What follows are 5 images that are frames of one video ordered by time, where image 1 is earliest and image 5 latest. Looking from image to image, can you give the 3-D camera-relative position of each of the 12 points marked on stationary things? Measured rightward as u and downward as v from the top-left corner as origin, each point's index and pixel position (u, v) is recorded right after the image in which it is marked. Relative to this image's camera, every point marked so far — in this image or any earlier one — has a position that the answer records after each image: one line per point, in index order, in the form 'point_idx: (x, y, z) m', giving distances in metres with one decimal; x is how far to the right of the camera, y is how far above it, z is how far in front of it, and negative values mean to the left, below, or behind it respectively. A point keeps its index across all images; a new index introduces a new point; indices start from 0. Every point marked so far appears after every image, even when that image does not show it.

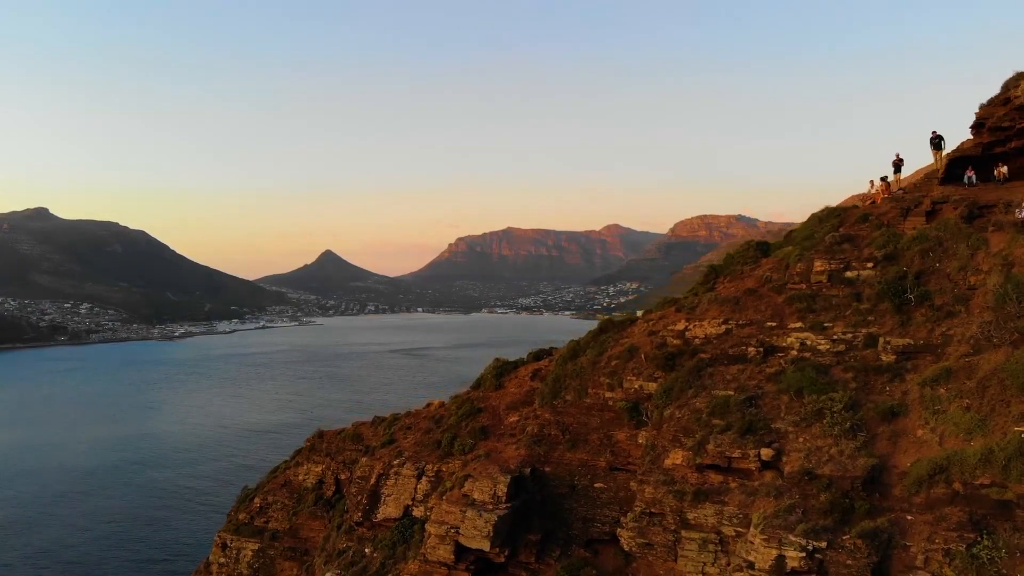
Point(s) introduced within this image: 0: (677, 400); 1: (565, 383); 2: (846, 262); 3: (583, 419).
0: (+4.1, -2.8, +14.7) m
1: (+1.5, -2.8, +17.0) m
2: (+8.6, +0.7, +15.2) m
3: (+1.9, -3.5, +15.9) m
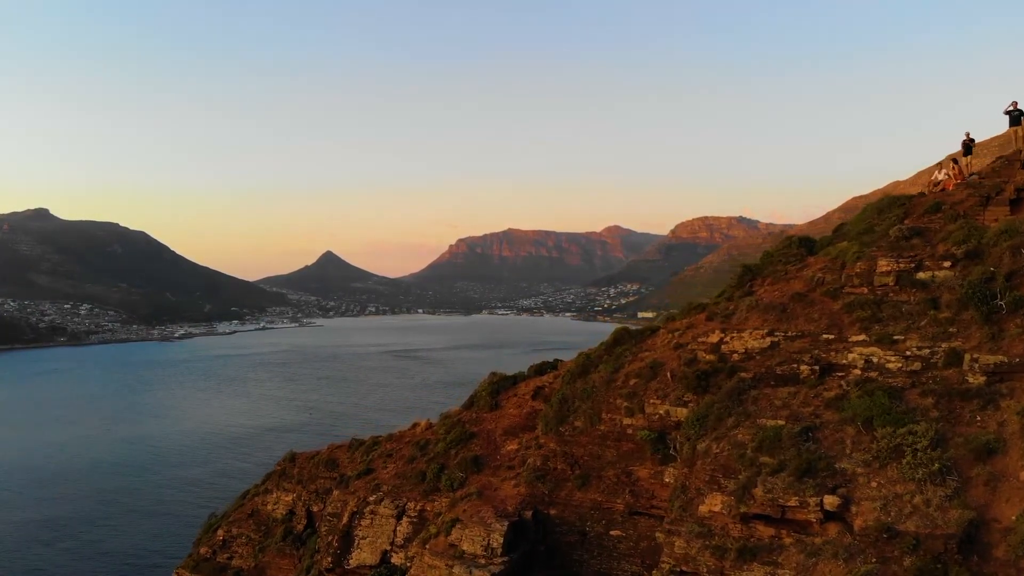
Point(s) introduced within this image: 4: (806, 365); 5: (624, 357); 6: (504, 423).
0: (+4.1, -2.9, +12.0) m
1: (+1.5, -2.9, +14.4) m
2: (+8.6, +0.6, +12.5) m
3: (+1.9, -3.6, +13.2) m
4: (+6.0, -1.6, +12.1) m
5: (+2.9, -1.8, +15.2) m
6: (-0.2, -3.5, +15.2) m
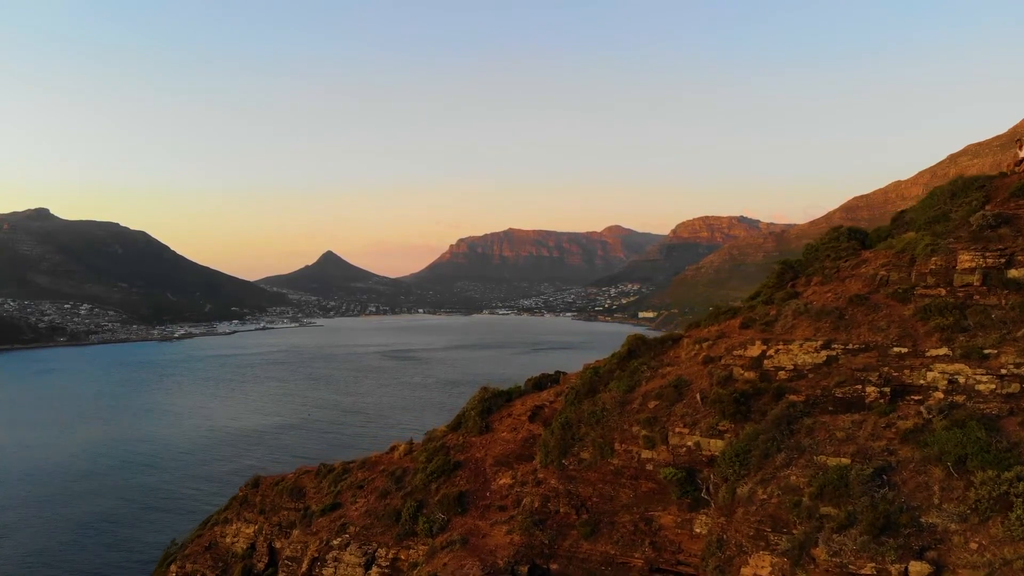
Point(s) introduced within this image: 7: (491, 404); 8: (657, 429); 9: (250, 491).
0: (+3.9, -2.9, +9.6) m
1: (+1.3, -2.9, +11.9) m
2: (+8.4, +0.6, +10.1) m
3: (+1.8, -3.6, +10.8) m
4: (+5.9, -1.6, +9.7) m
5: (+2.8, -1.8, +12.8) m
6: (-0.4, -3.5, +12.8) m
7: (-0.5, -2.8, +14.5) m
8: (+2.7, -2.6, +11.0) m
9: (-7.5, -5.8, +16.9) m
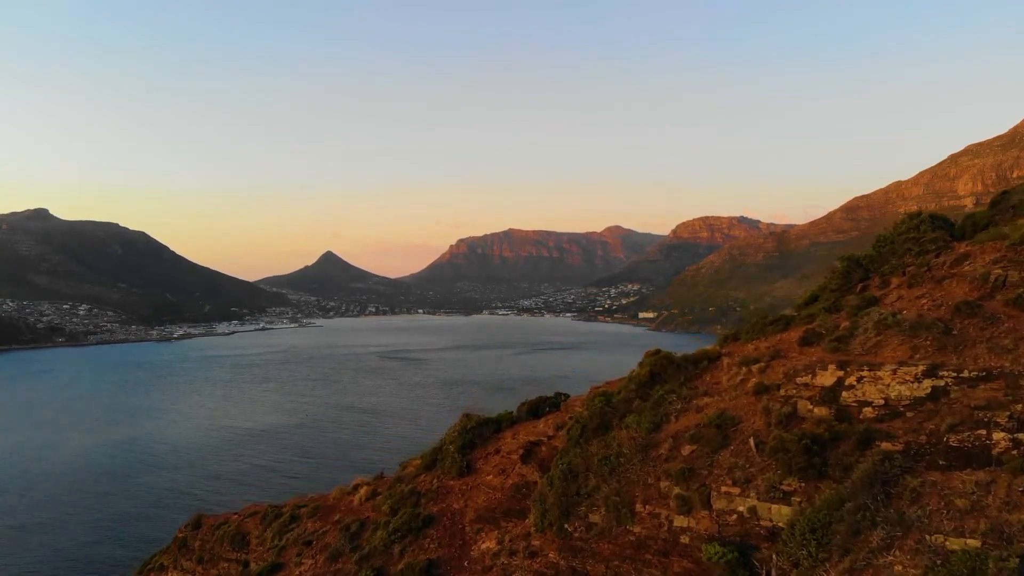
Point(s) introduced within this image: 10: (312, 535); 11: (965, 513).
0: (+3.7, -3.0, +6.8) m
1: (+1.1, -2.9, +9.2) m
2: (+8.2, +0.5, +7.4) m
3: (+1.5, -3.7, +8.1) m
4: (+5.7, -1.6, +6.9) m
5: (+2.6, -1.9, +10.0) m
6: (-0.6, -3.6, +10.1) m
7: (-0.7, -2.9, +11.8) m
8: (+2.5, -2.7, +8.3) m
9: (-7.7, -5.8, +14.2) m
10: (-3.6, -4.5, +11.2) m
11: (+5.0, -2.4, +6.5) m
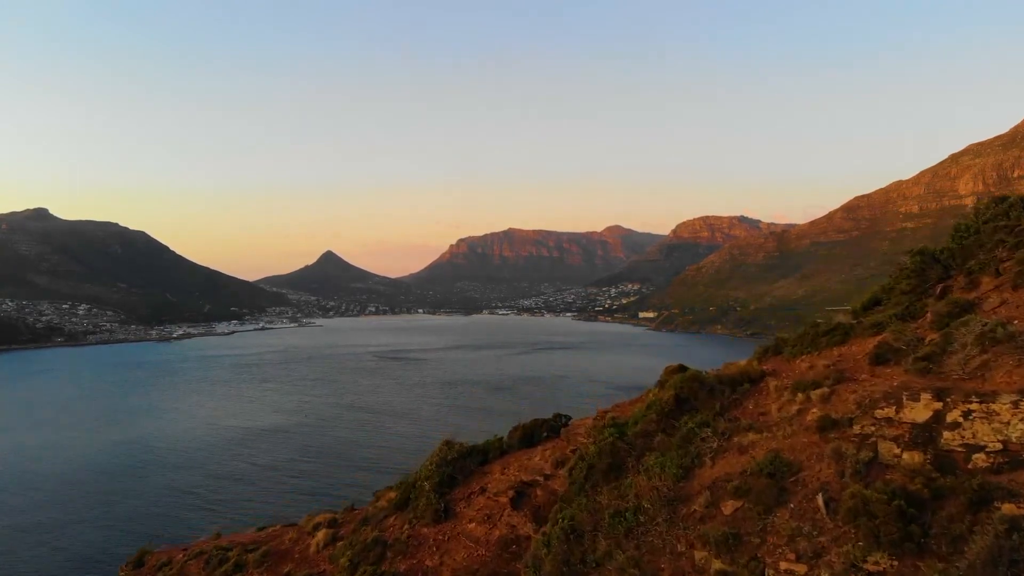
0: (+4.2, -3.0, +5.8) m
1: (+1.6, -2.9, +8.2) m
2: (+8.7, +0.5, +6.4) m
3: (+2.1, -3.7, +7.1) m
4: (+6.2, -1.6, +5.9) m
5: (+3.1, -1.8, +9.0) m
6: (-0.1, -3.5, +9.1) m
7: (-0.2, -2.9, +10.8) m
8: (+3.0, -2.6, +7.3) m
9: (-7.2, -5.8, +13.2) m
10: (-3.1, -4.5, +10.2) m
11: (+5.5, -2.4, +5.5) m
